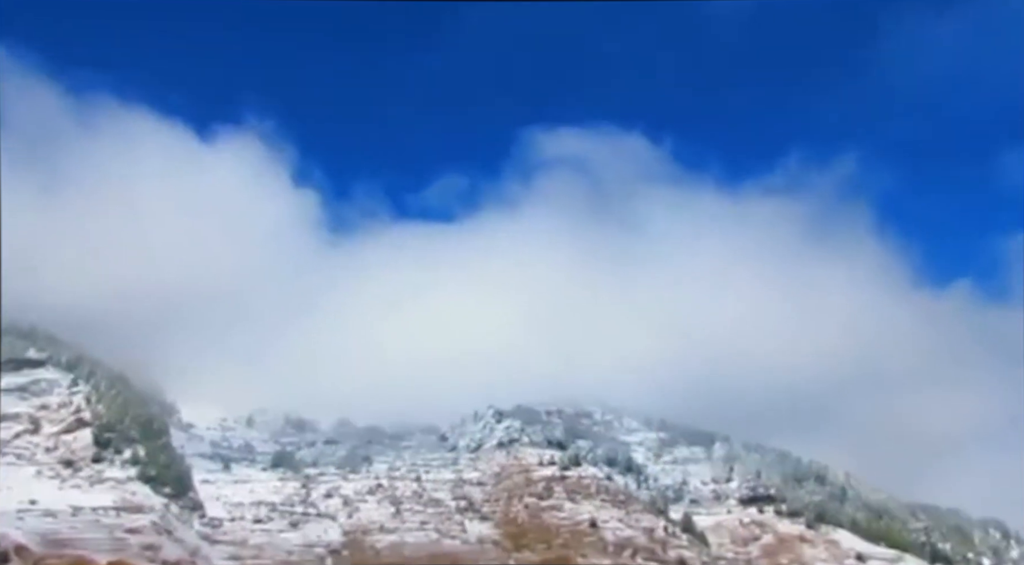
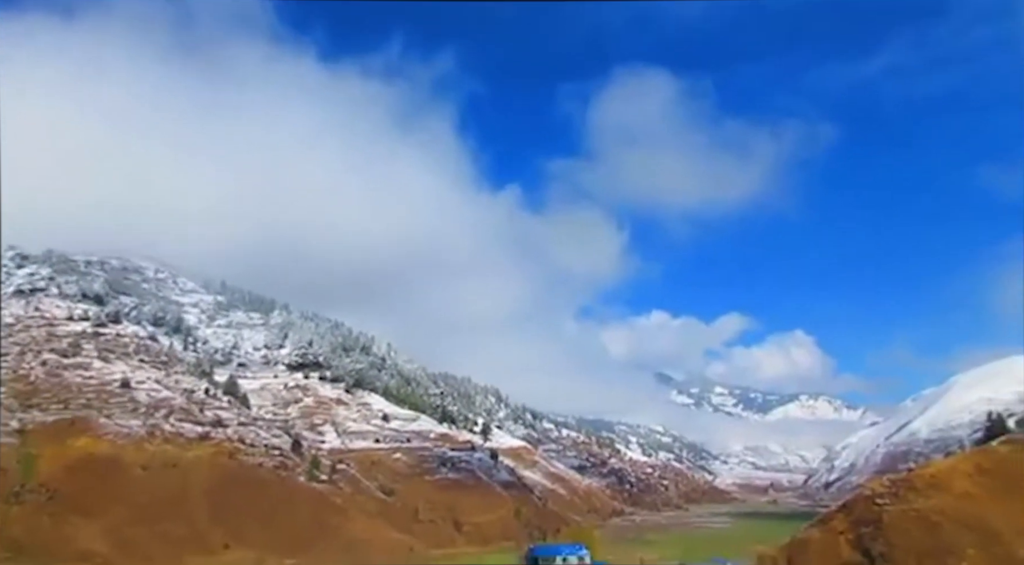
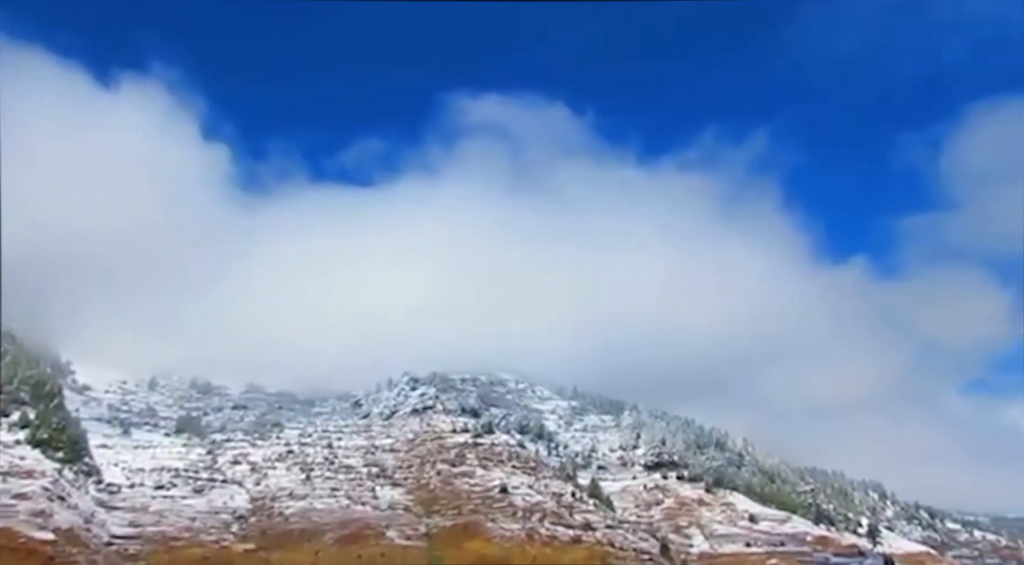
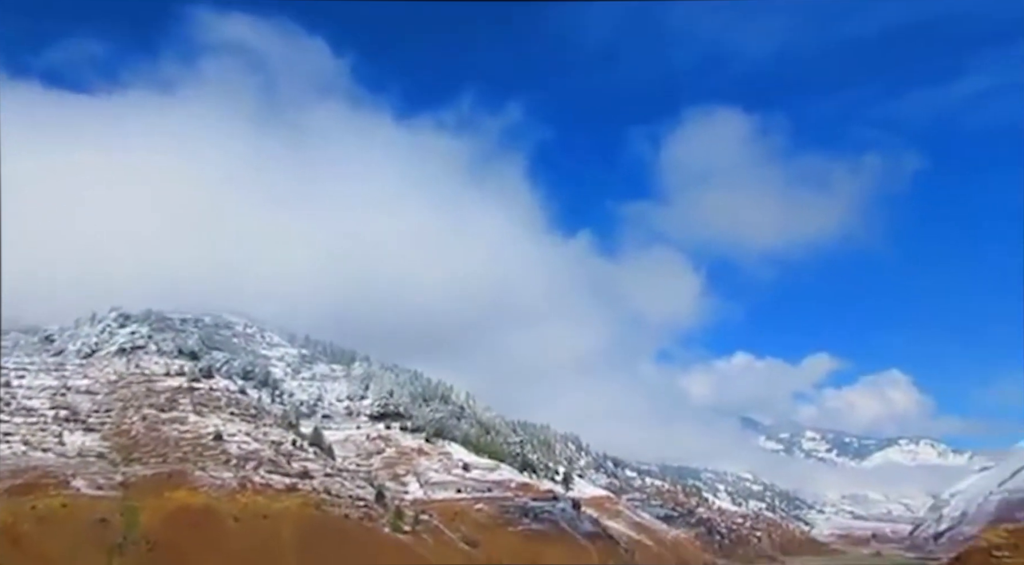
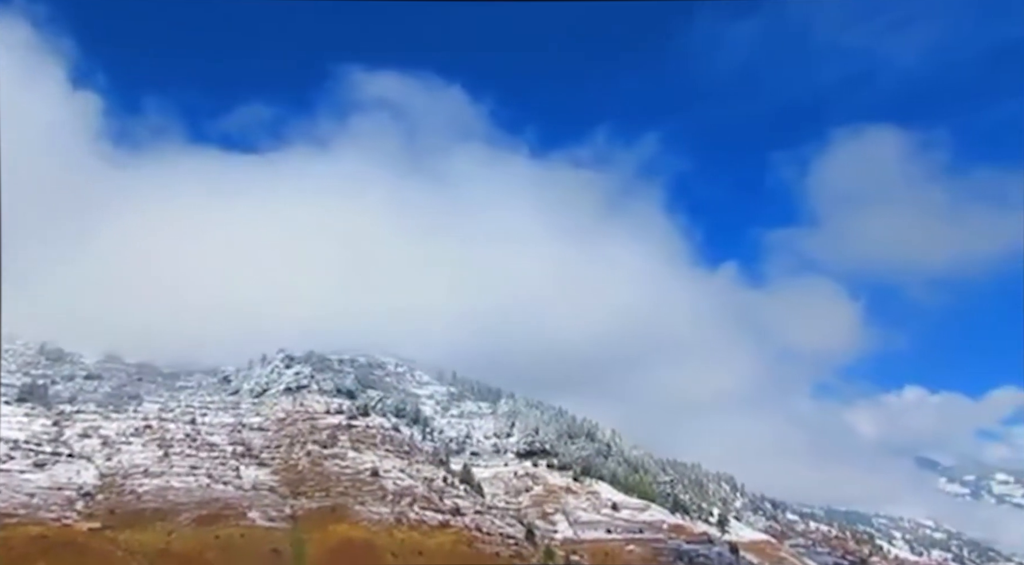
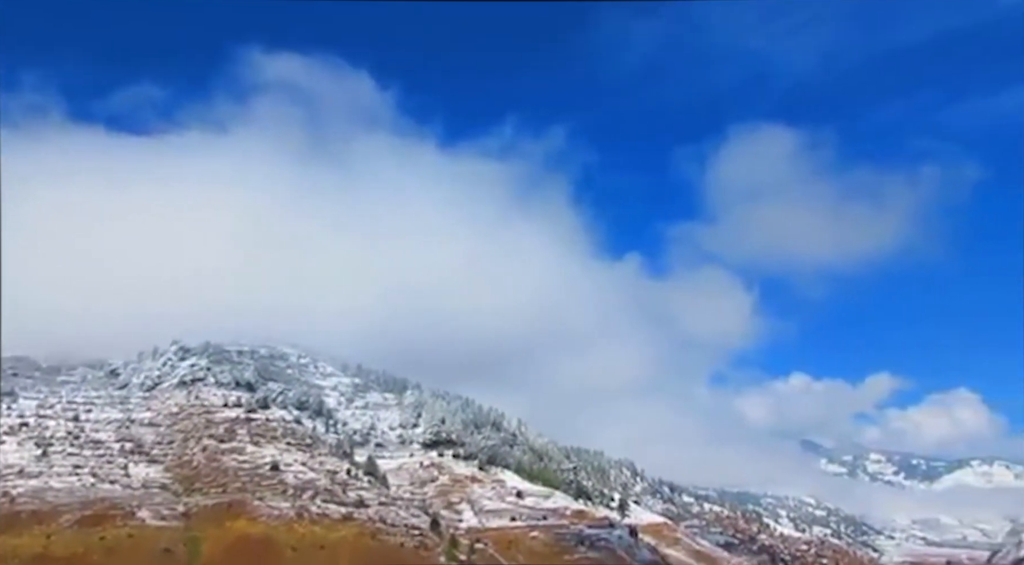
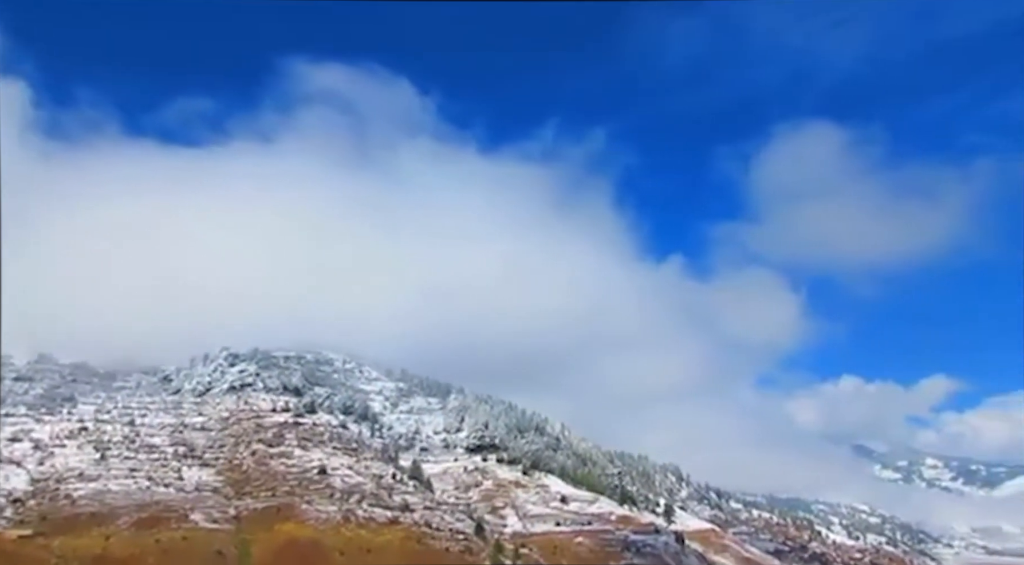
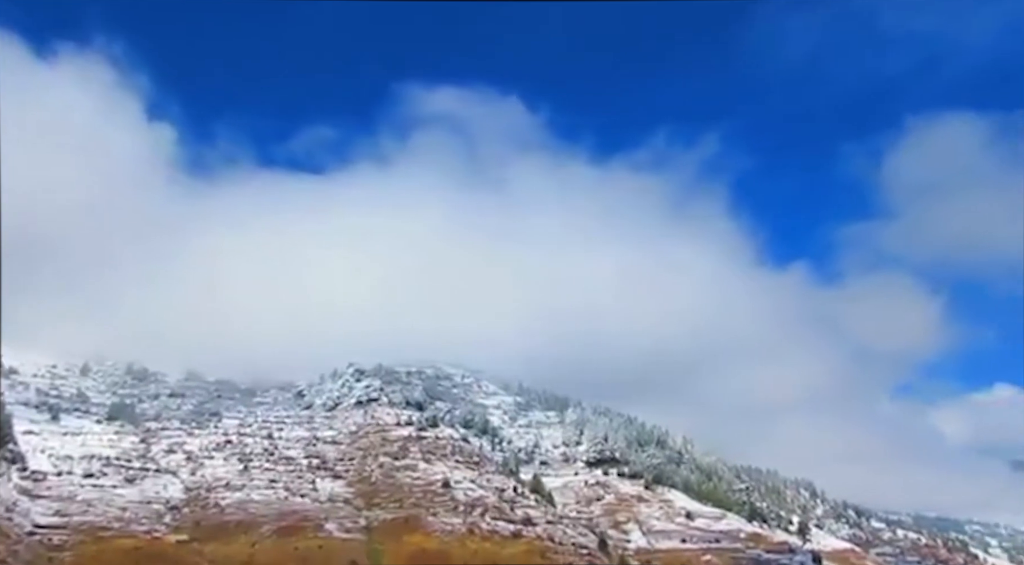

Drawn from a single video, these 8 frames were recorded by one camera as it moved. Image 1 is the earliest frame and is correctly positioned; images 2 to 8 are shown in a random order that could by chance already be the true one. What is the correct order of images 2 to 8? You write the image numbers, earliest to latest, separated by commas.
3, 8, 5, 7, 6, 4, 2
